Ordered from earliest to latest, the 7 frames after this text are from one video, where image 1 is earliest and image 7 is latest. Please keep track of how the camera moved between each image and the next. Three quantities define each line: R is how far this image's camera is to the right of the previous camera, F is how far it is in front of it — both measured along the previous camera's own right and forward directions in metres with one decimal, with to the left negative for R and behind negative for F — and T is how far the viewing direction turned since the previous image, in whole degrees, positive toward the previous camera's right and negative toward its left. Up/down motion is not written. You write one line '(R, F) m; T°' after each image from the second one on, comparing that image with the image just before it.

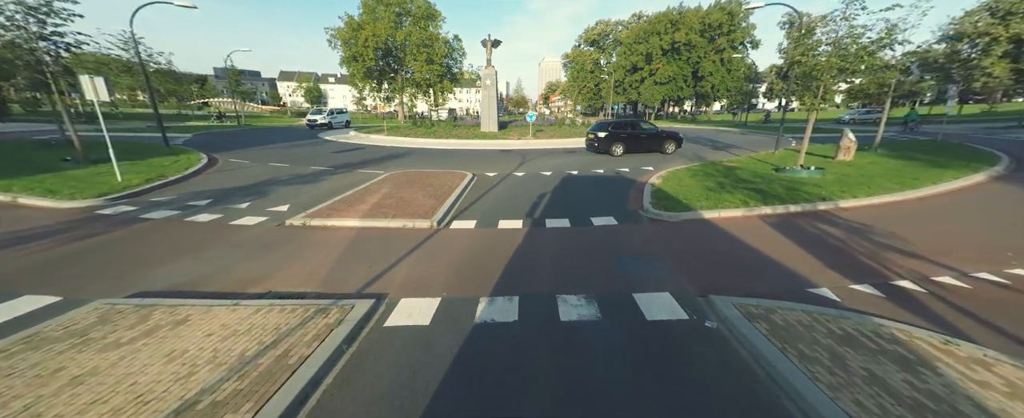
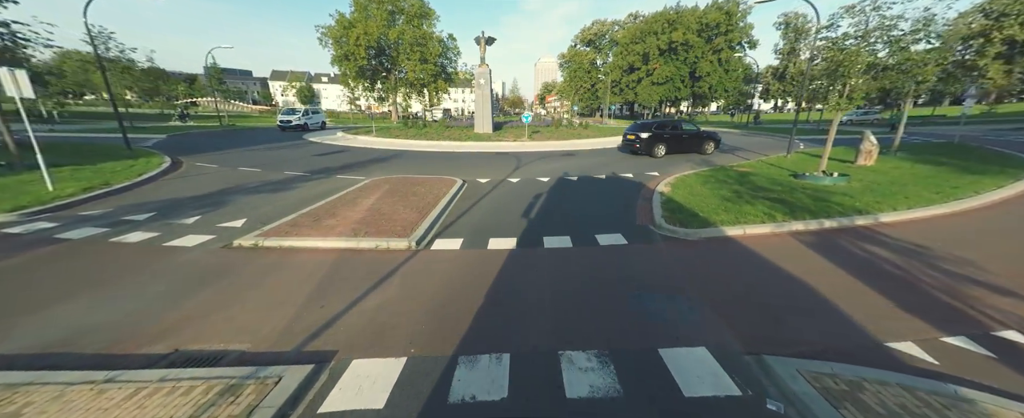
(+0.1, +0.9) m; +1°
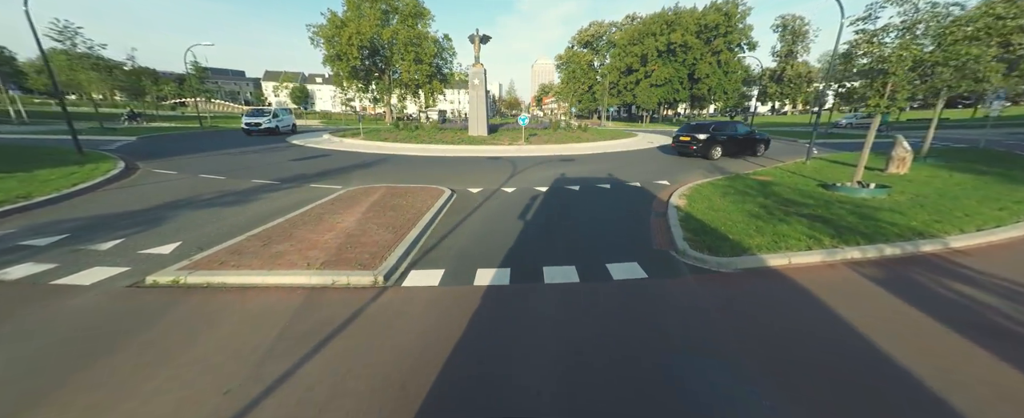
(+0.1, +1.0) m; +1°
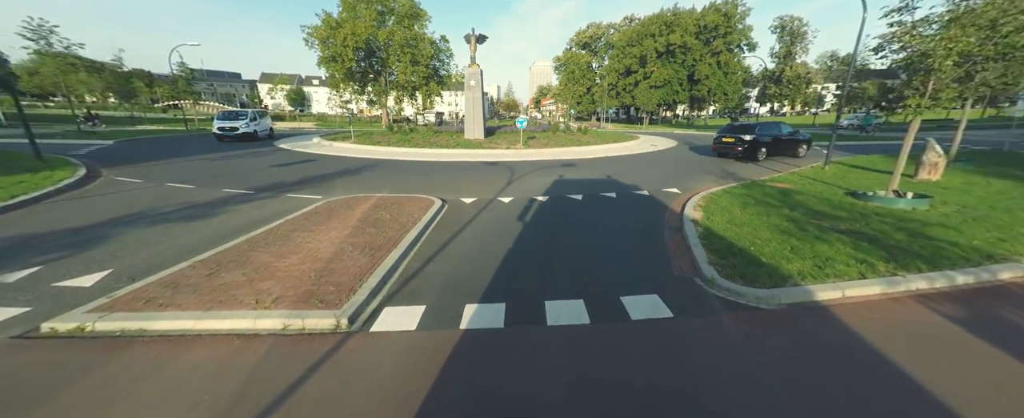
(0.0, +0.8) m; 0°
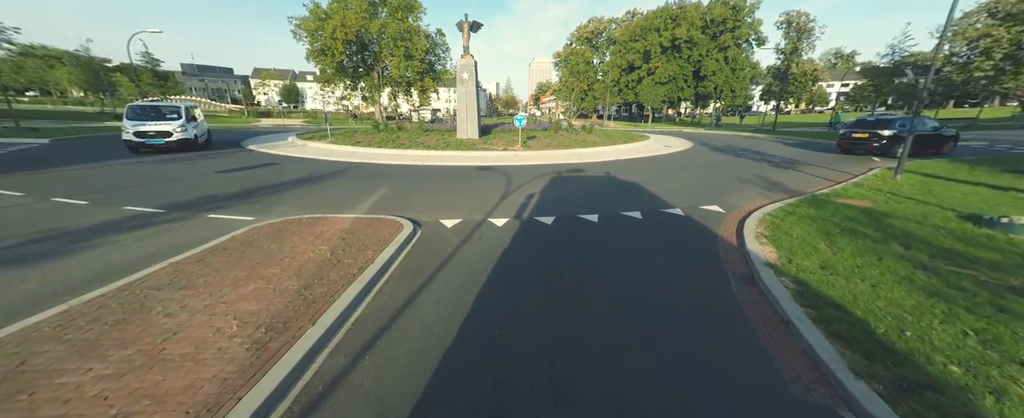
(+0.1, +1.9) m; 0°
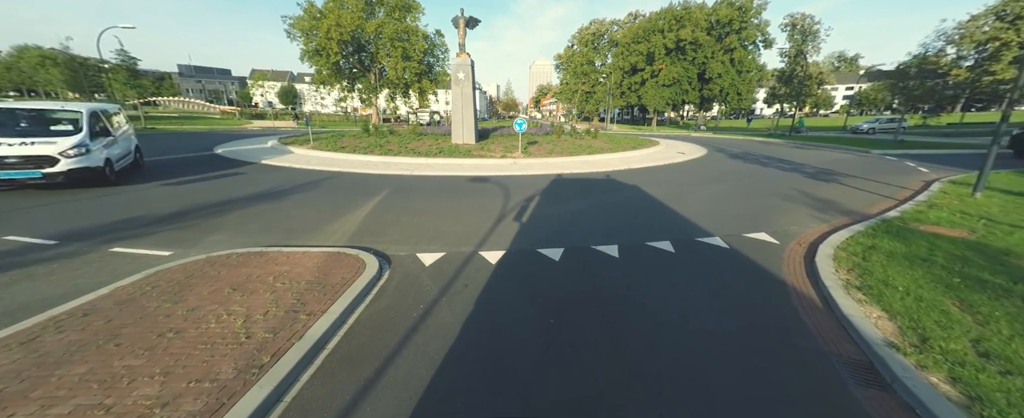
(0.0, +1.4) m; 0°
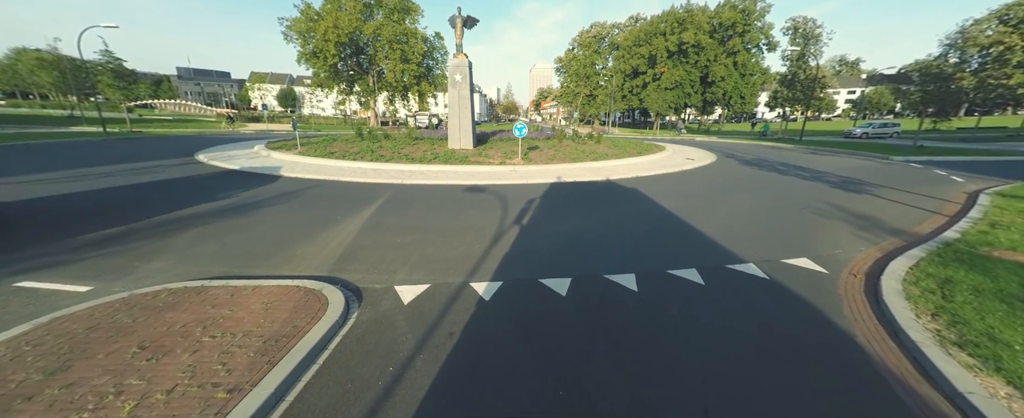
(0.0, +0.8) m; 0°
